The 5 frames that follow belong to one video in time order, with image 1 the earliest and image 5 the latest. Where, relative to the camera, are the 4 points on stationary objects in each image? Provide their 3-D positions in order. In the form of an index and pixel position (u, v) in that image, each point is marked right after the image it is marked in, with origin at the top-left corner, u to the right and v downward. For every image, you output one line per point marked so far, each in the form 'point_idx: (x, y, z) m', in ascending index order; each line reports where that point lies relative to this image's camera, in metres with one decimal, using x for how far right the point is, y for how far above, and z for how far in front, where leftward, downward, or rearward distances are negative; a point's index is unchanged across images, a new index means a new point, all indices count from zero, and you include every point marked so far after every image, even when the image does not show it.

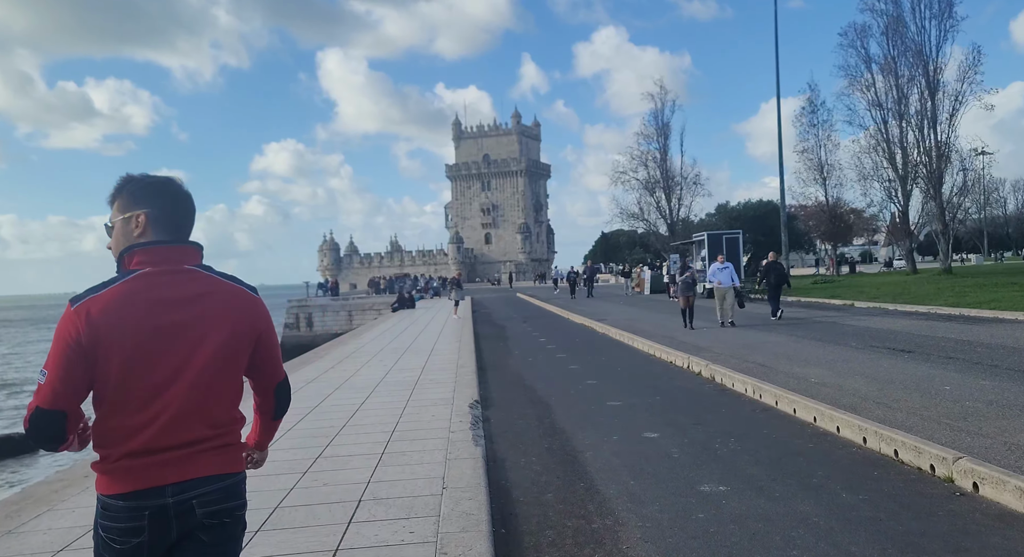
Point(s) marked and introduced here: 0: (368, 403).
0: (-1.8, -1.5, +10.3) m
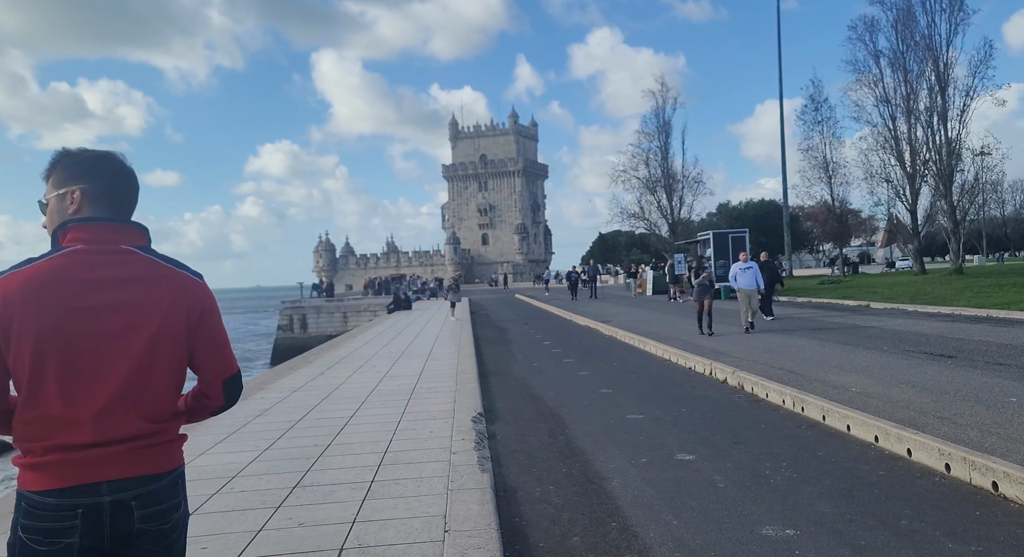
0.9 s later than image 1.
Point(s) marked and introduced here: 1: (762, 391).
0: (-1.7, -1.5, +9.2) m
1: (+2.8, -1.2, +9.2) m
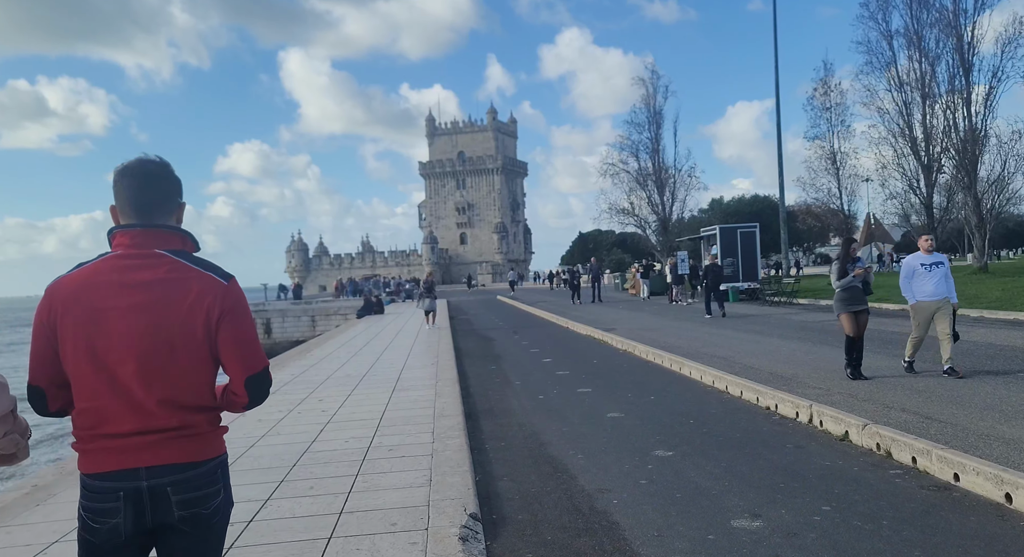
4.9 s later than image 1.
0: (-1.6, -1.5, +5.3) m
1: (+2.8, -1.2, +5.5) m
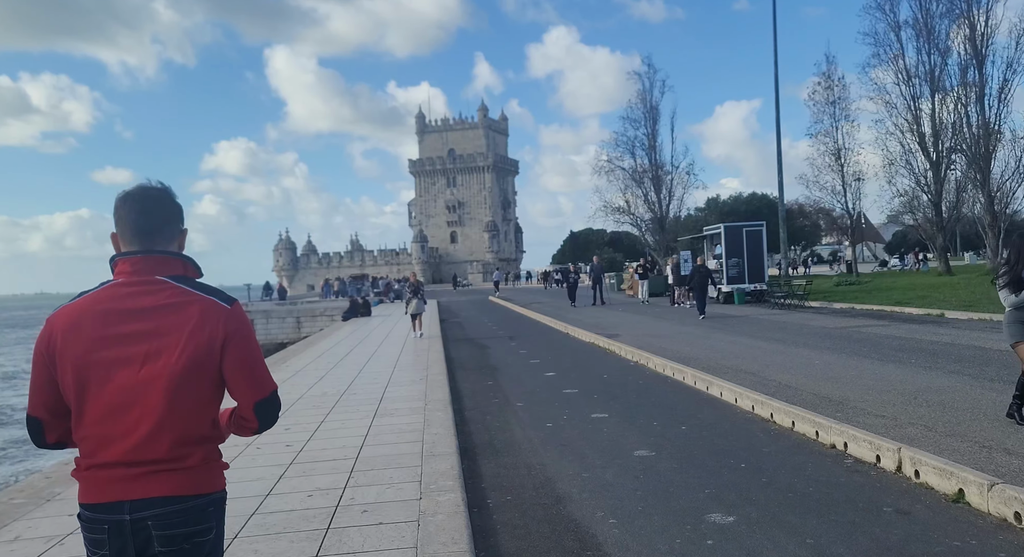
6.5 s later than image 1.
0: (-1.5, -1.6, +3.6) m
1: (+2.9, -1.3, +3.9) m
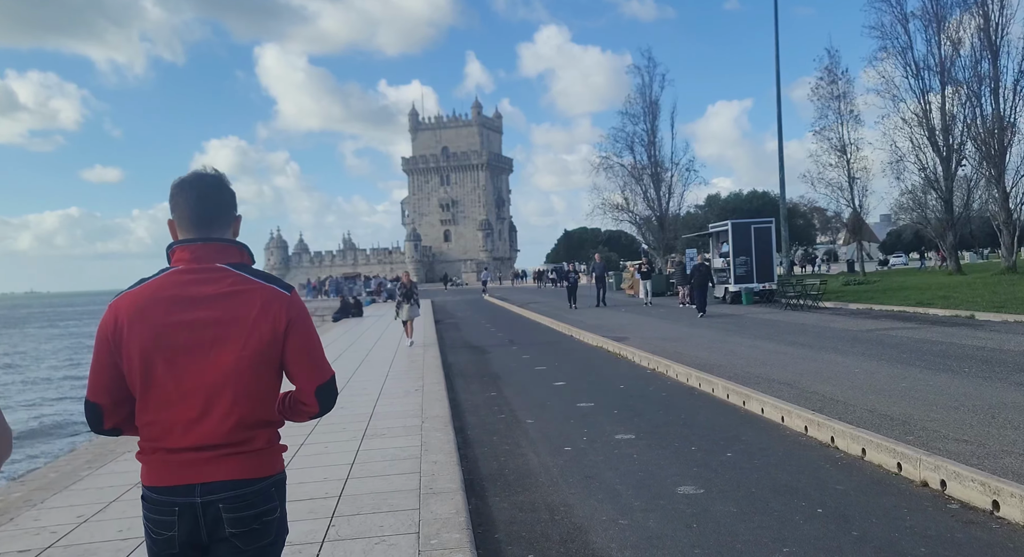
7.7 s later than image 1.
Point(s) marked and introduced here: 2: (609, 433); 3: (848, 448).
0: (-1.3, -1.6, +2.3) m
1: (+3.1, -1.3, +2.6) m
2: (+1.0, -1.5, +8.2) m
3: (+2.7, -1.4, +6.9) m
